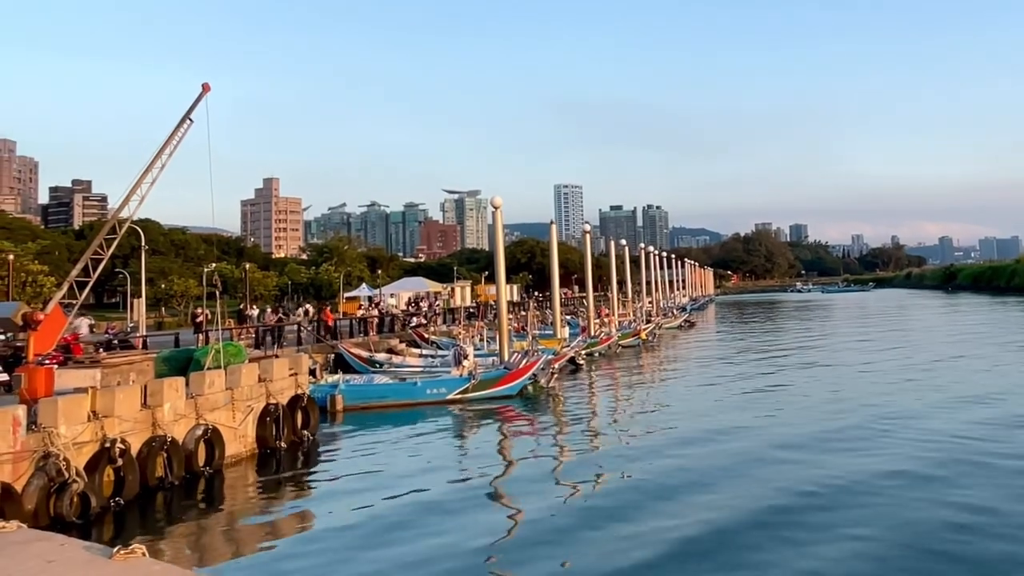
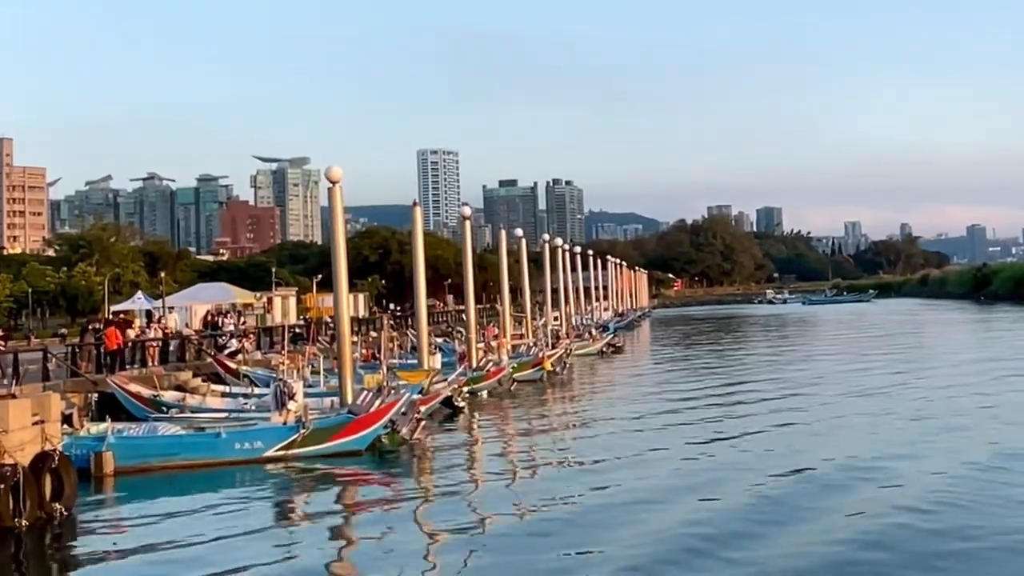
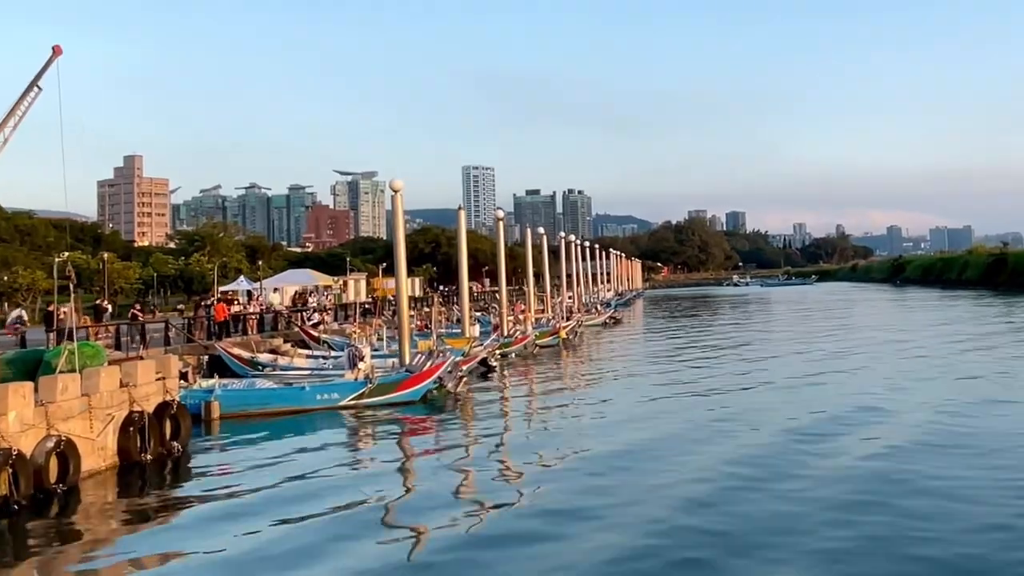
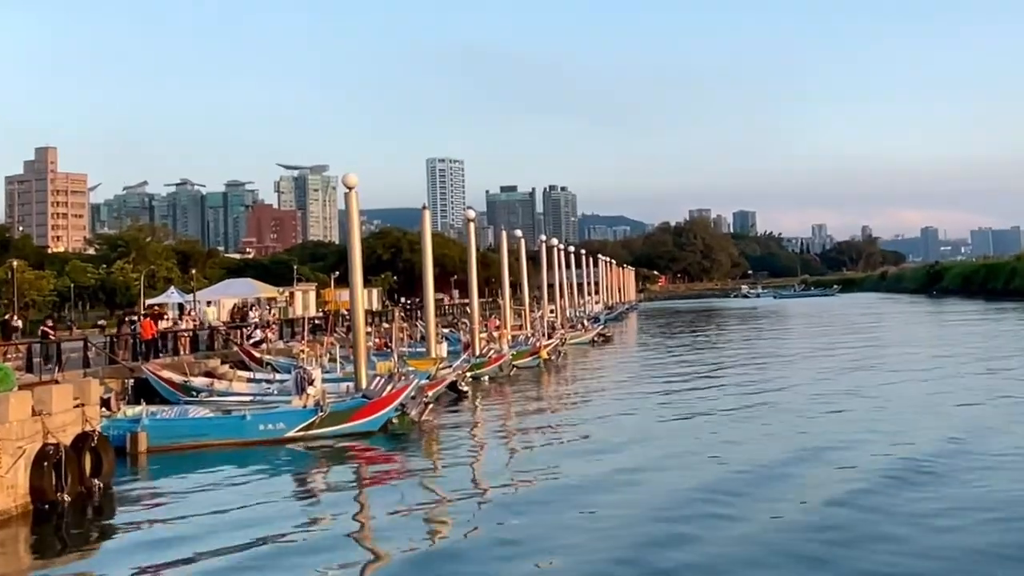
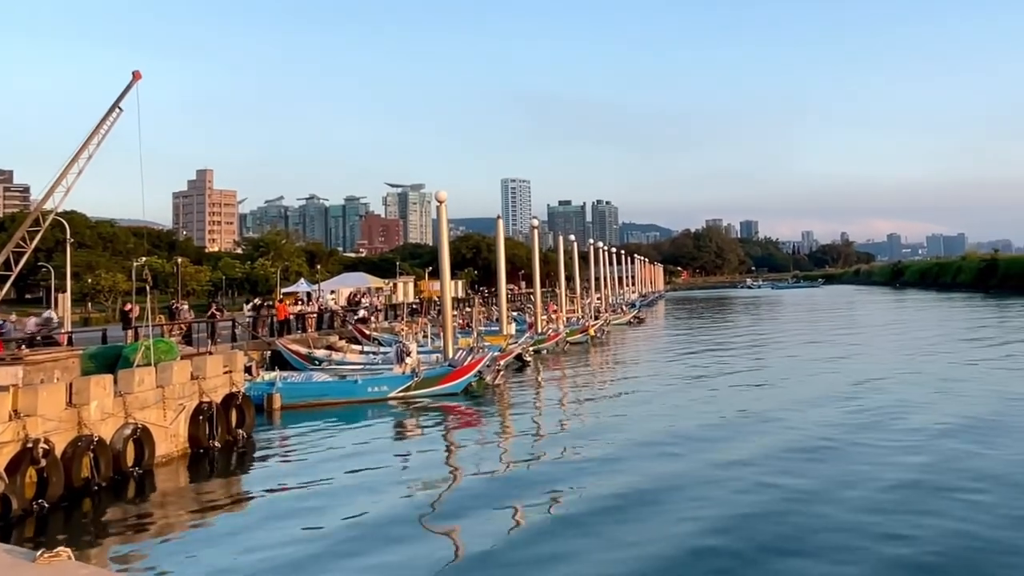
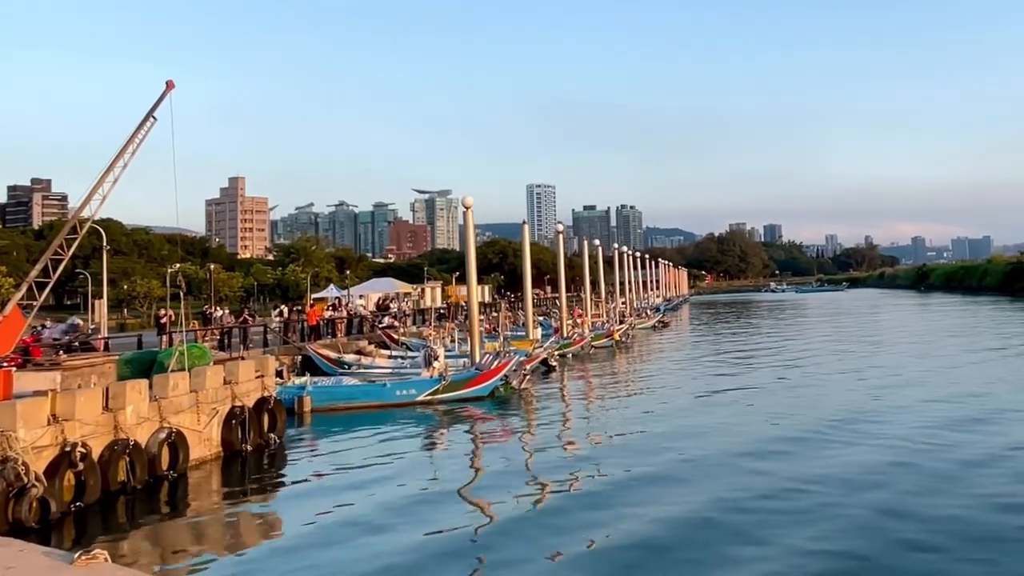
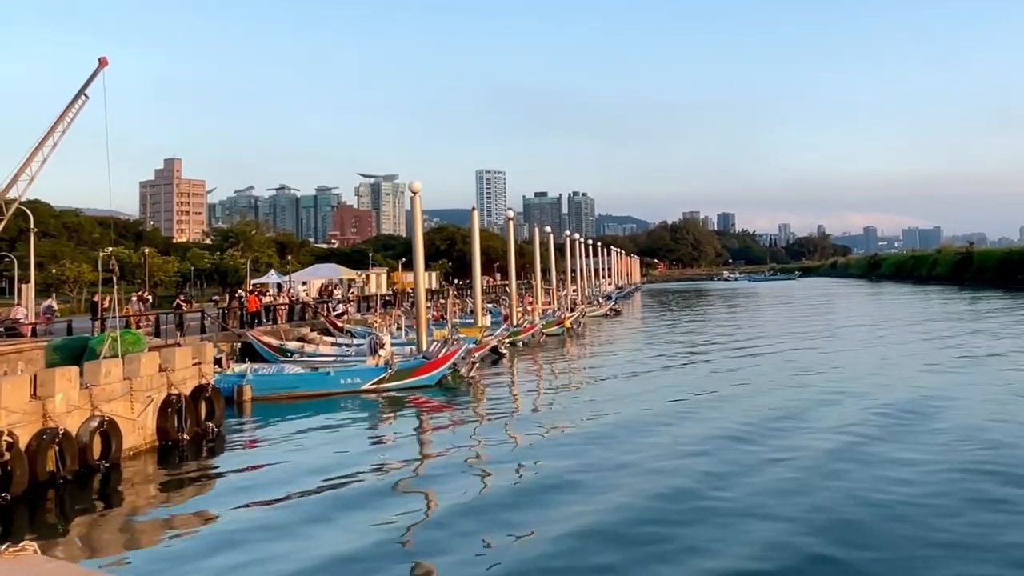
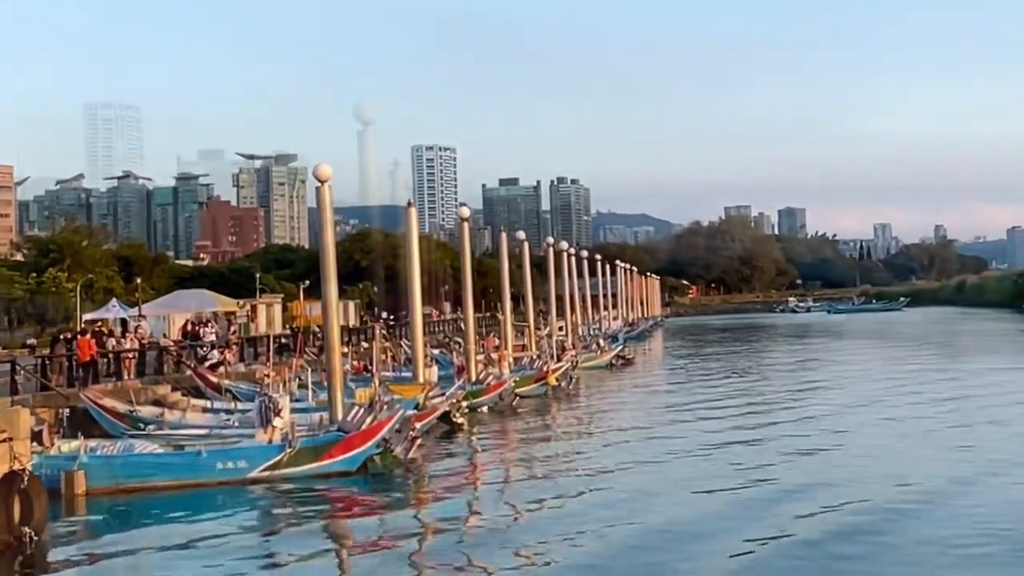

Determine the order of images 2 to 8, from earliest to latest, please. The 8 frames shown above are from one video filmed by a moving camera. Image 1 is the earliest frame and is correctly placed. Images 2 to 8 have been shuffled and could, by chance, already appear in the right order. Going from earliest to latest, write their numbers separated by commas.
6, 5, 7, 3, 4, 2, 8
